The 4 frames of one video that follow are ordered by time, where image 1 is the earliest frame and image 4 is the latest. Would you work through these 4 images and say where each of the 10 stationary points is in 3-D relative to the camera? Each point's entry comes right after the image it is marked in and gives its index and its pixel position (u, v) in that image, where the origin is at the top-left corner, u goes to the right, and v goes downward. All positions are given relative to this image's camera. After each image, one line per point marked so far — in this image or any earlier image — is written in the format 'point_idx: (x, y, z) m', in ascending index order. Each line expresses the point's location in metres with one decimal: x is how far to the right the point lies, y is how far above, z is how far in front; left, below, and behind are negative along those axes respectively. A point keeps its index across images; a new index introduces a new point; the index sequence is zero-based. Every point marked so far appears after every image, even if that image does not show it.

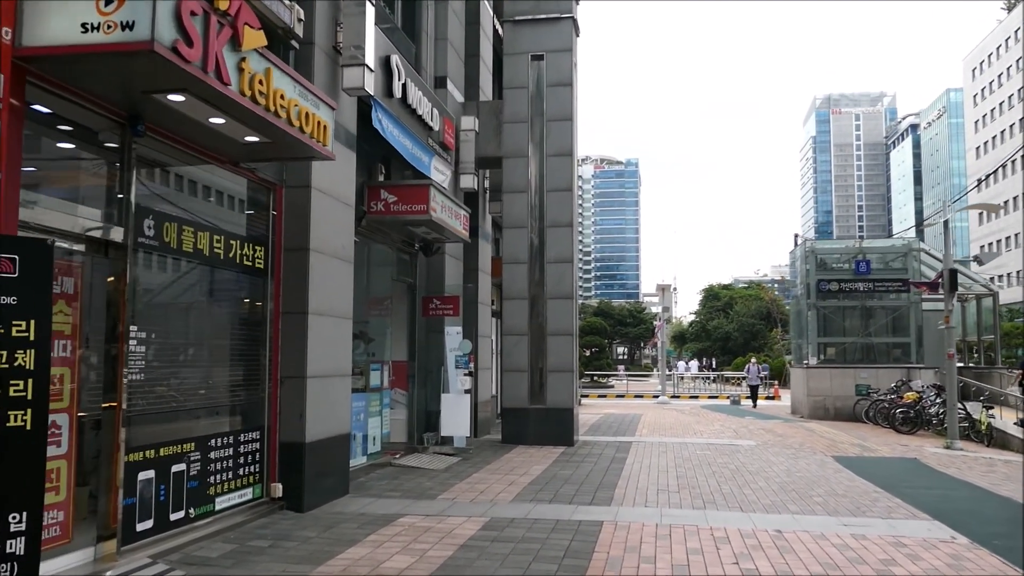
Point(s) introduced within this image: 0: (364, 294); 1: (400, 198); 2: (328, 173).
0: (-1.8, -0.1, +10.9) m
1: (-1.3, +1.0, +10.0) m
2: (-1.7, +1.1, +8.3) m
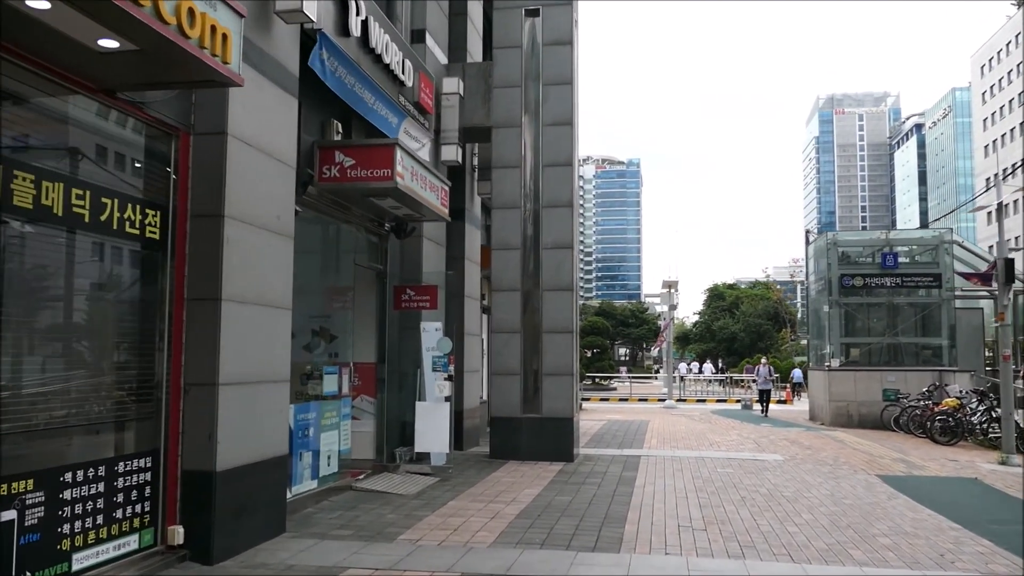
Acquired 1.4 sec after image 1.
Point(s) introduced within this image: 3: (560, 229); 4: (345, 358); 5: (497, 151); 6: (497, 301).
0: (-2.0, +0.1, +9.0) m
1: (-1.4, +1.2, +8.1) m
2: (-1.9, +1.2, +6.4) m
3: (+0.7, +0.8, +12.1) m
4: (-1.8, -0.8, +9.6) m
5: (-0.2, +1.9, +12.4) m
6: (-0.2, -0.2, +12.2) m
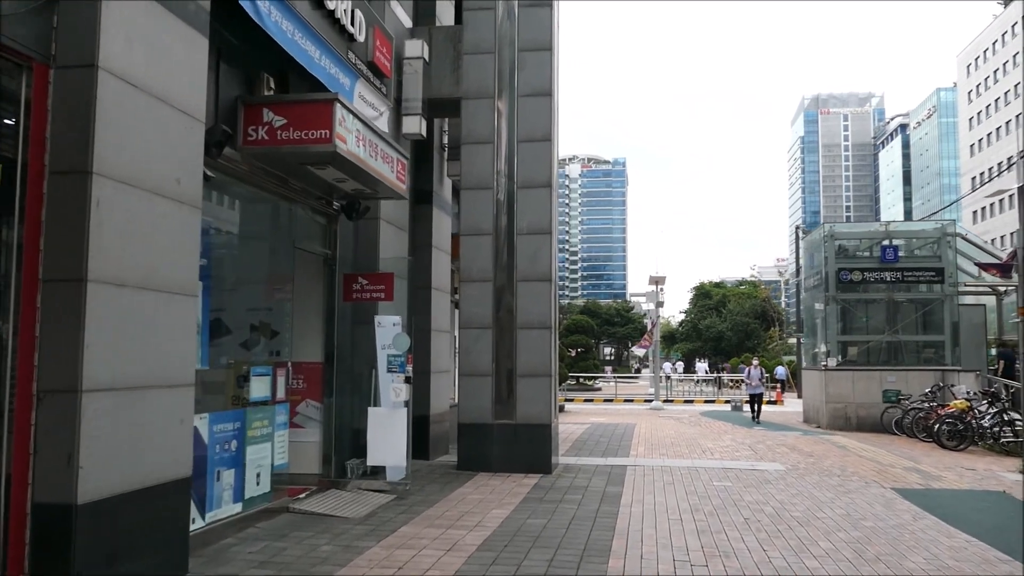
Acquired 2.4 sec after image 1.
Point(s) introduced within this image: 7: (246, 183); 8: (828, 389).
0: (-2.3, +0.2, +7.6) m
1: (-1.7, +1.3, +6.7) m
2: (-2.1, +1.4, +5.1) m
3: (+0.3, +0.9, +10.8) m
4: (-2.2, -0.6, +8.3) m
5: (-0.6, +2.0, +11.1) m
6: (-0.6, -0.1, +10.9) m
7: (-2.2, +0.9, +7.3) m
8: (+6.8, -2.2, +19.1) m
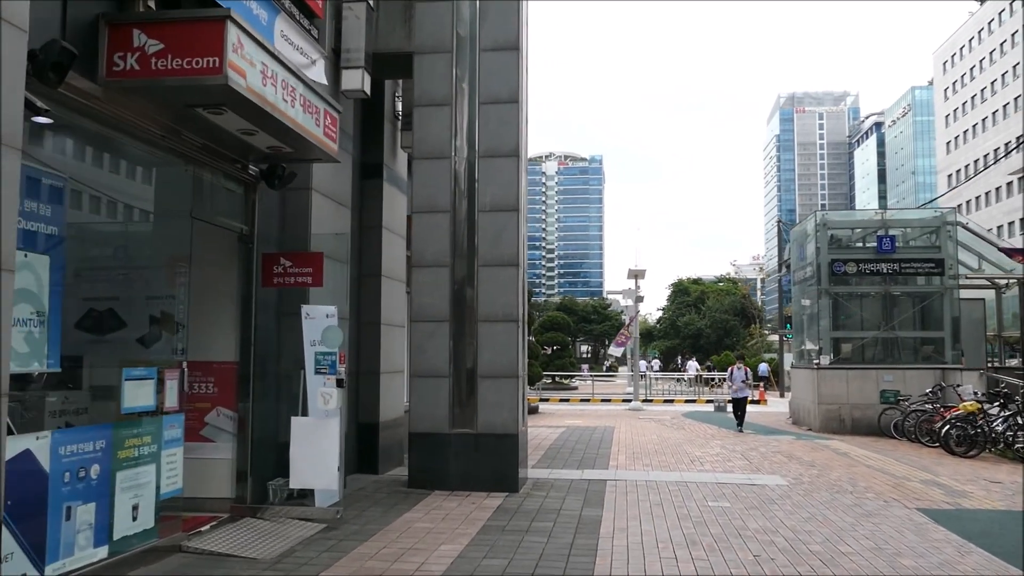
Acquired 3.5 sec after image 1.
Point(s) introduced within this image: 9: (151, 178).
0: (-2.6, +0.3, +6.0) m
1: (-2.0, +1.4, +5.1) m
2: (-2.4, +1.5, +3.5) m
3: (-0.1, +1.1, +9.3) m
4: (-2.5, -0.5, +6.7) m
5: (-1.0, +2.2, +9.5) m
6: (-1.0, +0.1, +9.3) m
7: (-2.5, +1.0, +5.7) m
8: (+6.2, -2.0, +17.7) m
9: (-2.5, +0.8, +6.4) m
